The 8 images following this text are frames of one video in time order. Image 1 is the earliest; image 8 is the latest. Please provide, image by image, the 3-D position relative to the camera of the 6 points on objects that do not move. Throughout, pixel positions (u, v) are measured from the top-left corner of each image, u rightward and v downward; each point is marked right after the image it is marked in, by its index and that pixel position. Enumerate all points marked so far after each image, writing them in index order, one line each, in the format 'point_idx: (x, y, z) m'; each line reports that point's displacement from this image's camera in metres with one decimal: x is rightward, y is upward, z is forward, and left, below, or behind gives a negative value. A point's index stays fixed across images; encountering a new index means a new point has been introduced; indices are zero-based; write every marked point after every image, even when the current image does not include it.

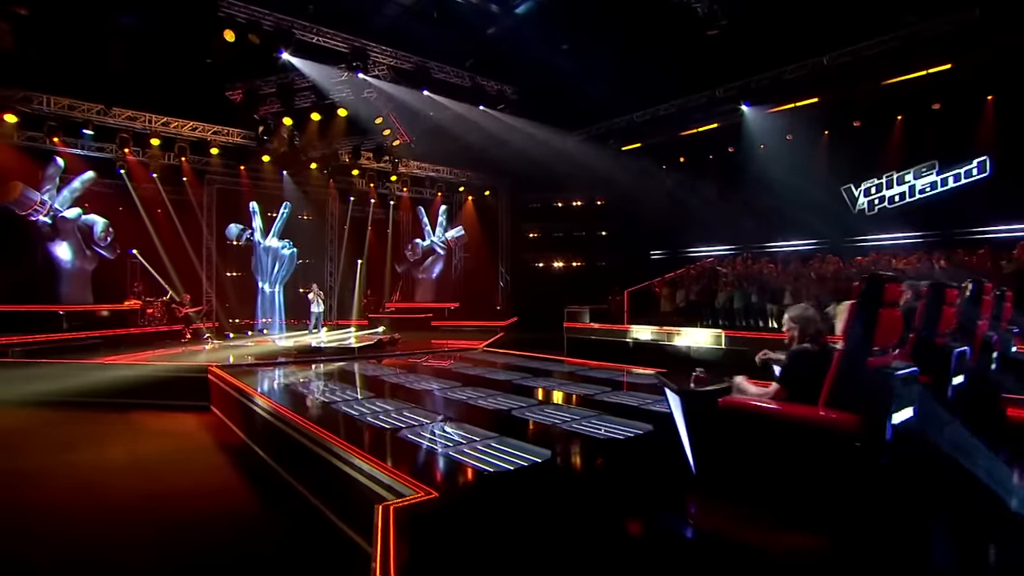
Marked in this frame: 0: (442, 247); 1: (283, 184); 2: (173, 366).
0: (-2.2, +1.3, +17.4) m
1: (-6.3, +2.9, +14.9) m
2: (-5.2, -1.2, +8.2) m
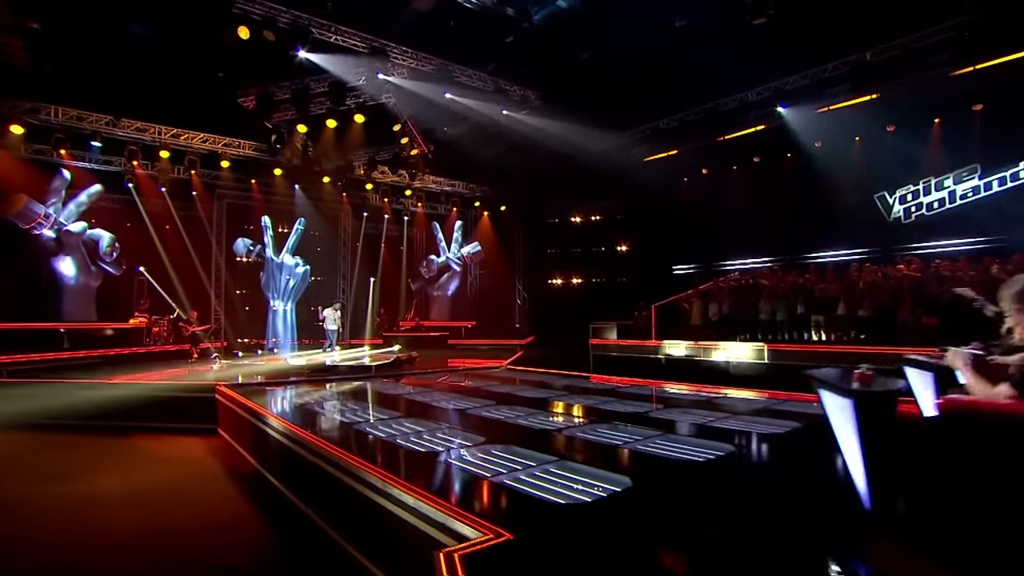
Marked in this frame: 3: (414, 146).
0: (-1.6, +0.8, +16.9) m
1: (-5.8, +2.4, +14.5) m
2: (-4.8, -1.4, +7.6) m
3: (-2.2, +3.2, +12.2) m
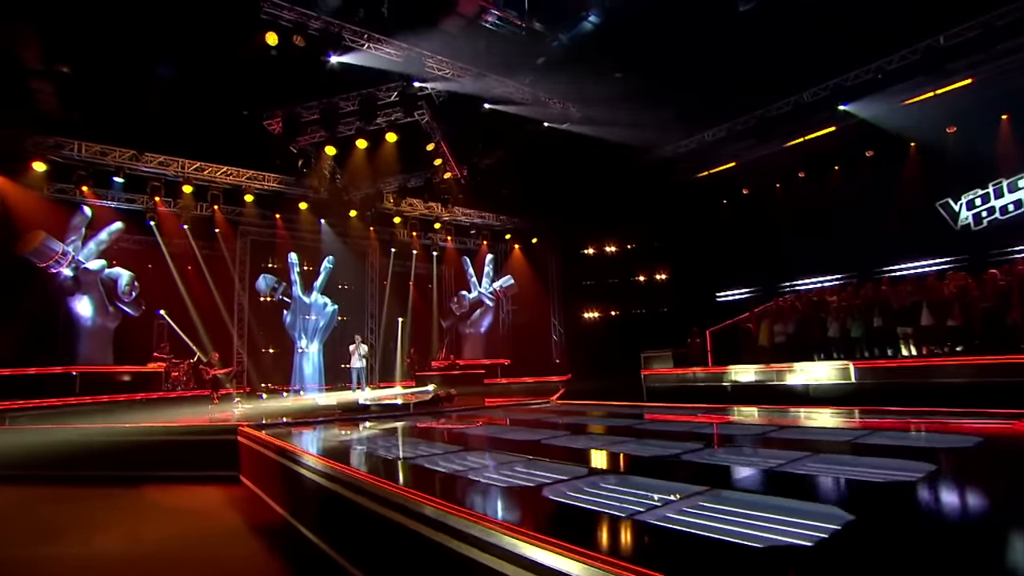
0: (-0.6, -0.3, +16.0) m
1: (-4.9, +1.4, +13.9) m
2: (-4.0, -1.7, +6.7) m
3: (-1.4, +2.6, +11.6) m
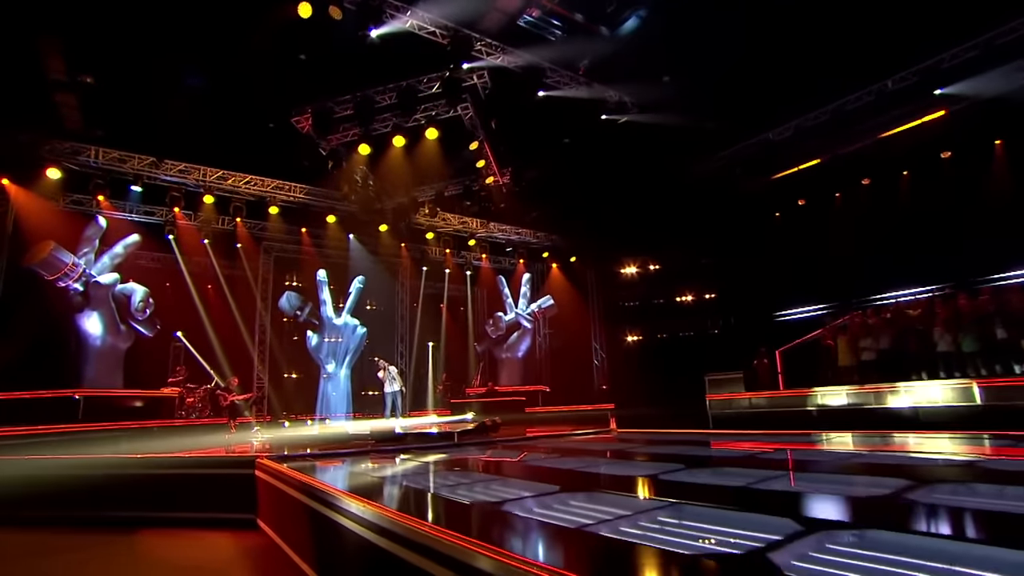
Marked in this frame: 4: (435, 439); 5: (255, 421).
0: (+0.5, -0.9, +14.9) m
1: (-3.9, +0.9, +13.0) m
2: (-3.2, -1.8, +5.6) m
3: (-0.5, +2.2, +10.7) m
4: (-1.2, -2.2, +8.1) m
5: (-5.1, -2.7, +10.7) m
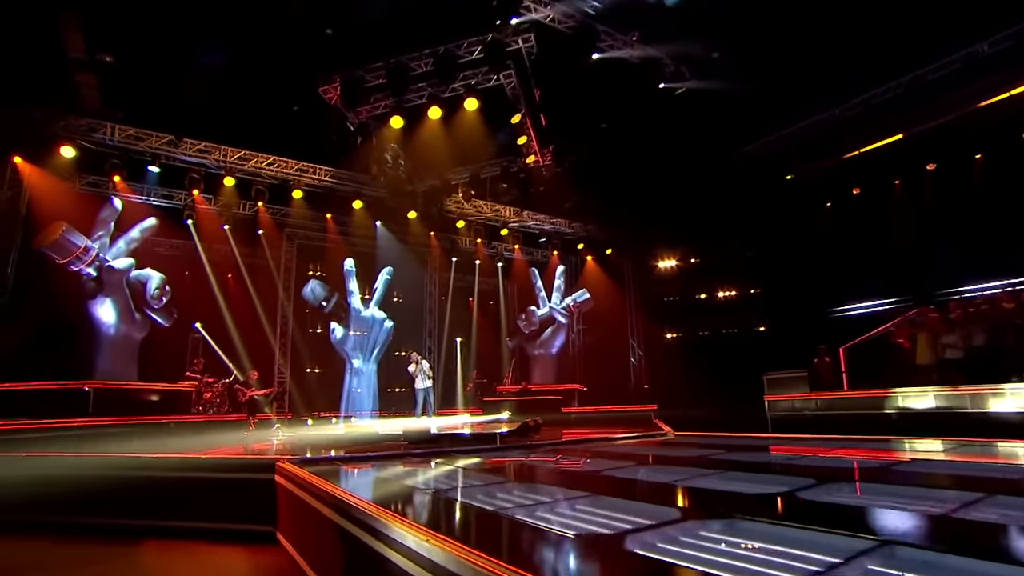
0: (+1.3, -0.7, +14.0) m
1: (-3.1, +1.1, +12.3) m
2: (-2.6, -1.6, +4.9) m
3: (+0.2, +2.4, +9.9) m
4: (-0.6, -2.0, +7.3) m
5: (-4.4, -2.4, +10.1) m
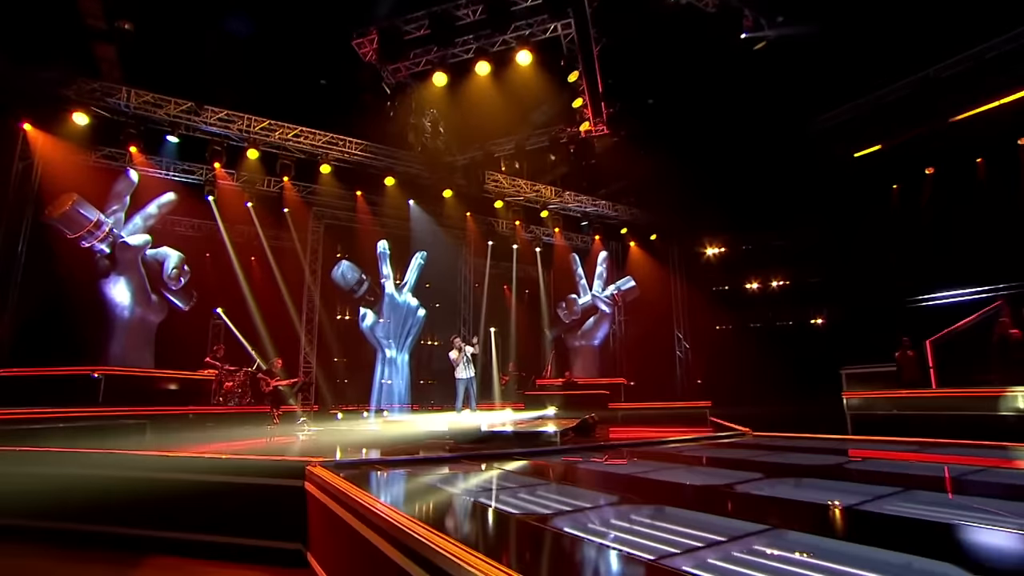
0: (+2.2, -0.4, +13.1) m
1: (-2.2, +1.5, +11.5) m
2: (-2.0, -1.3, +4.1) m
3: (+1.0, +2.7, +8.9) m
4: (+0.1, -1.8, +6.4) m
5: (-3.6, -2.1, +9.3) m
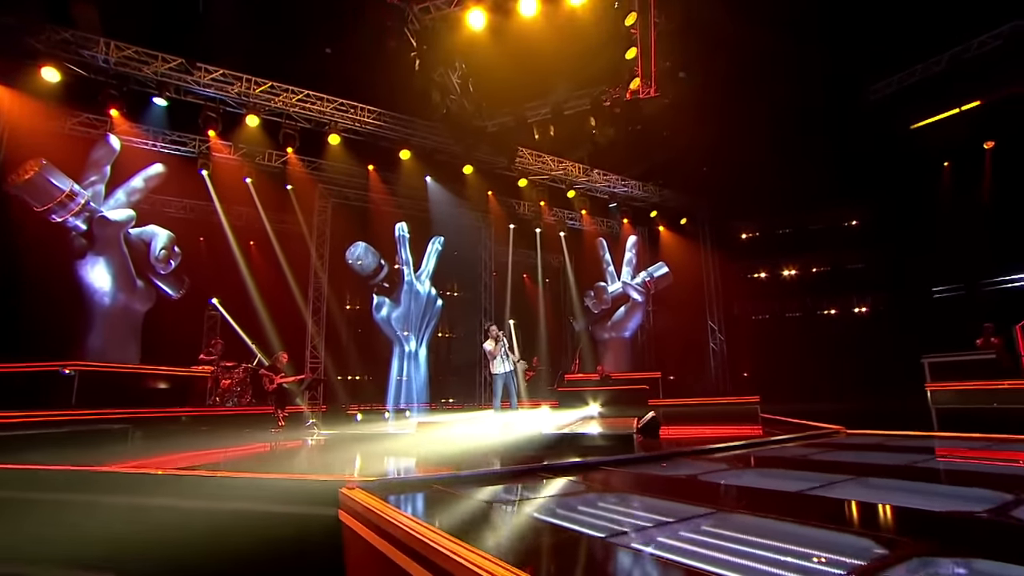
0: (+2.7, -0.1, +12.1) m
1: (-1.7, +1.7, +10.4) m
2: (-1.4, -1.1, +3.0) m
3: (+1.5, +3.0, +7.9) m
4: (+0.7, -1.5, +5.4) m
5: (-3.1, -1.9, +8.3) m
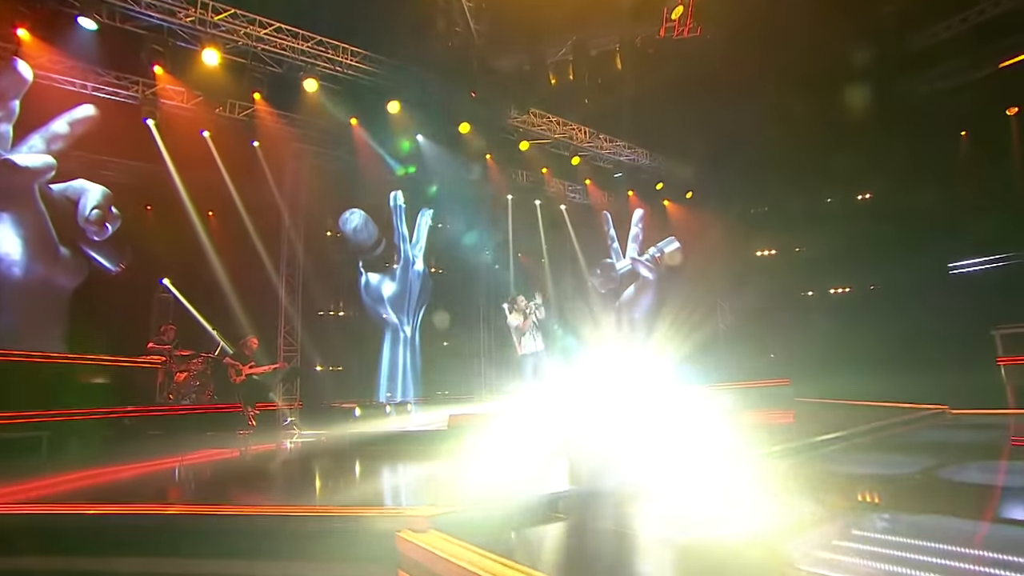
0: (+2.7, +0.4, +11.0) m
1: (-1.7, +2.1, +9.1) m
2: (-0.9, -0.7, +1.7) m
3: (+1.7, +3.4, +6.8) m
4: (+1.1, -1.1, +4.2) m
5: (-2.8, -1.6, +6.9) m
